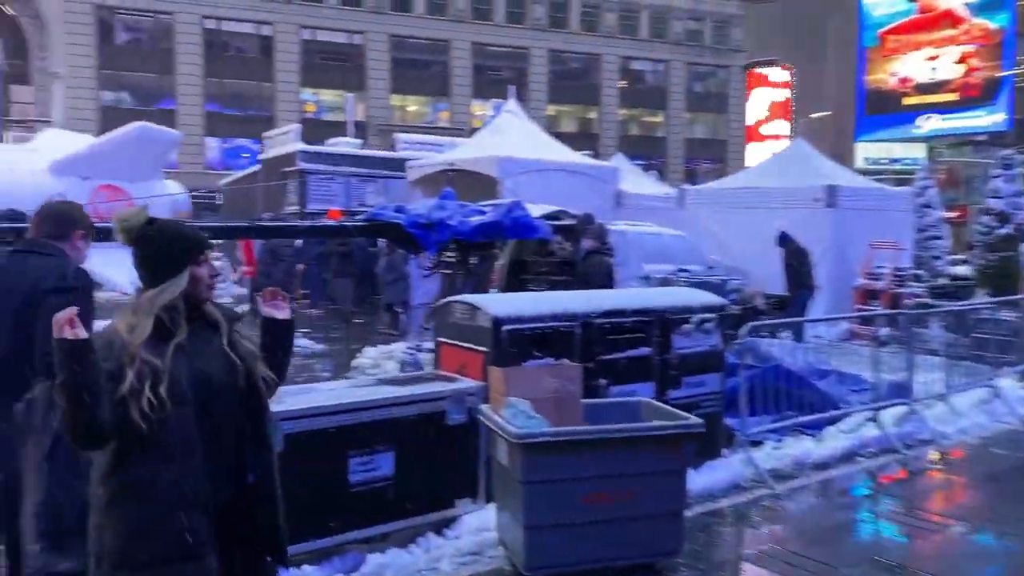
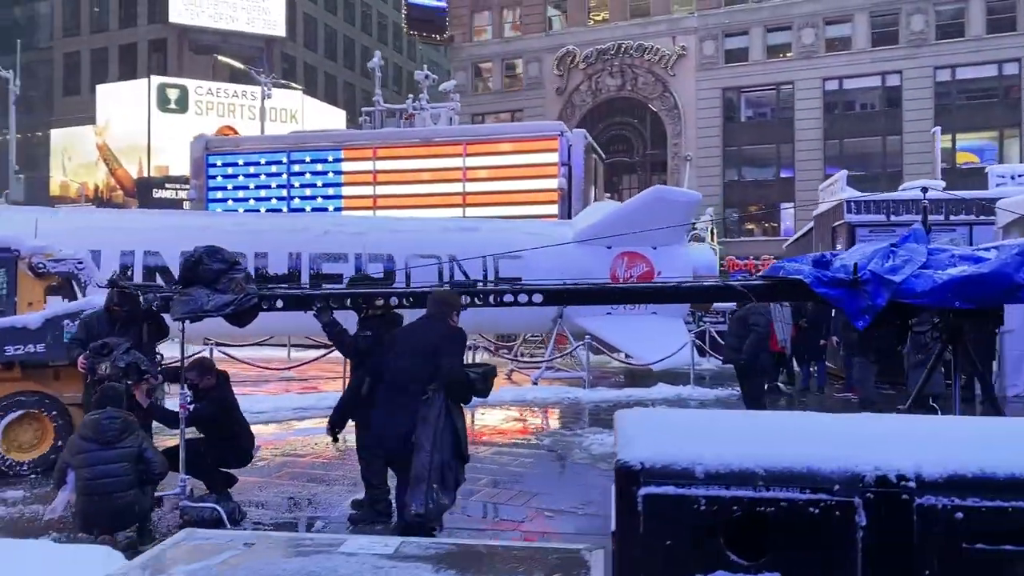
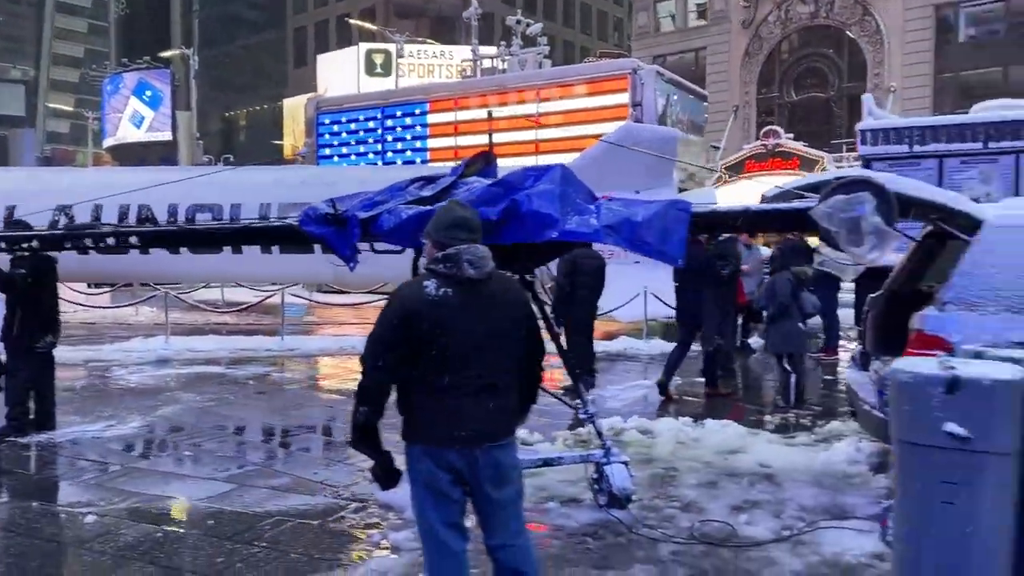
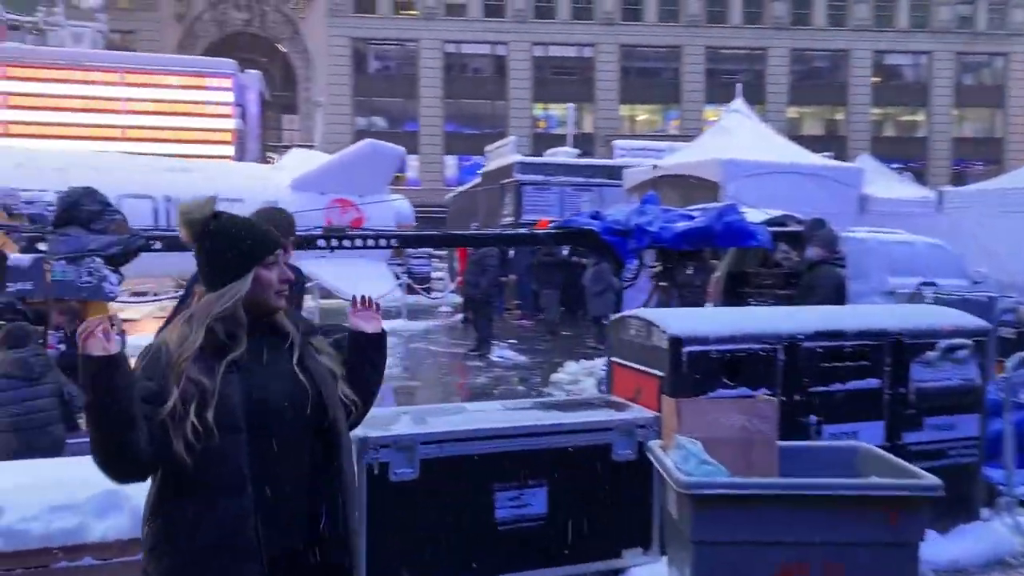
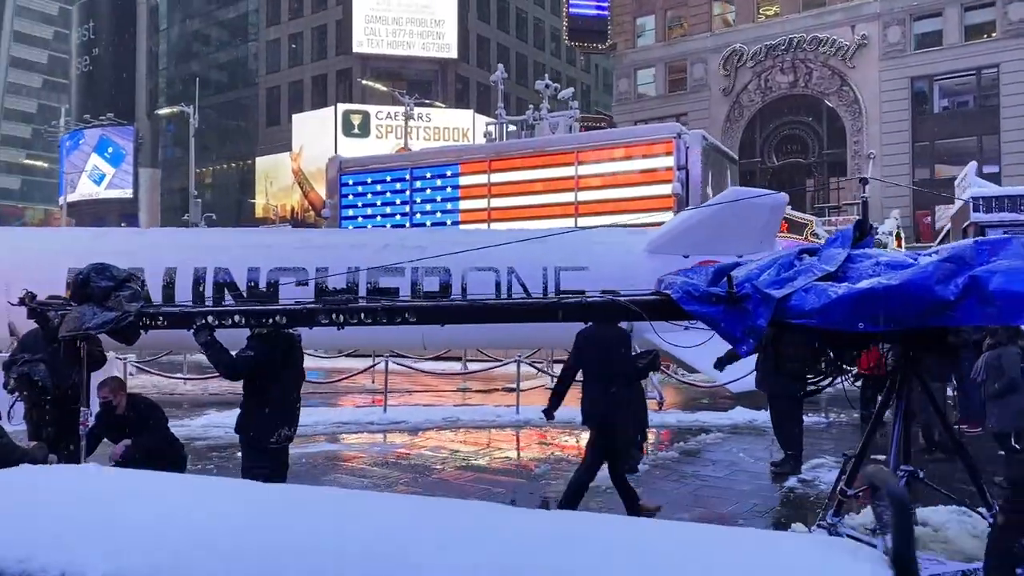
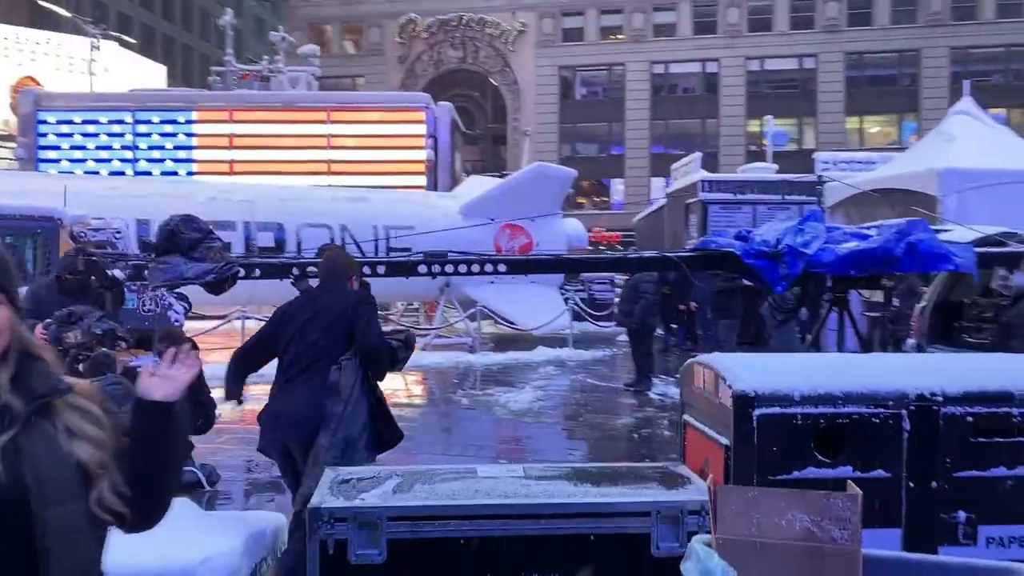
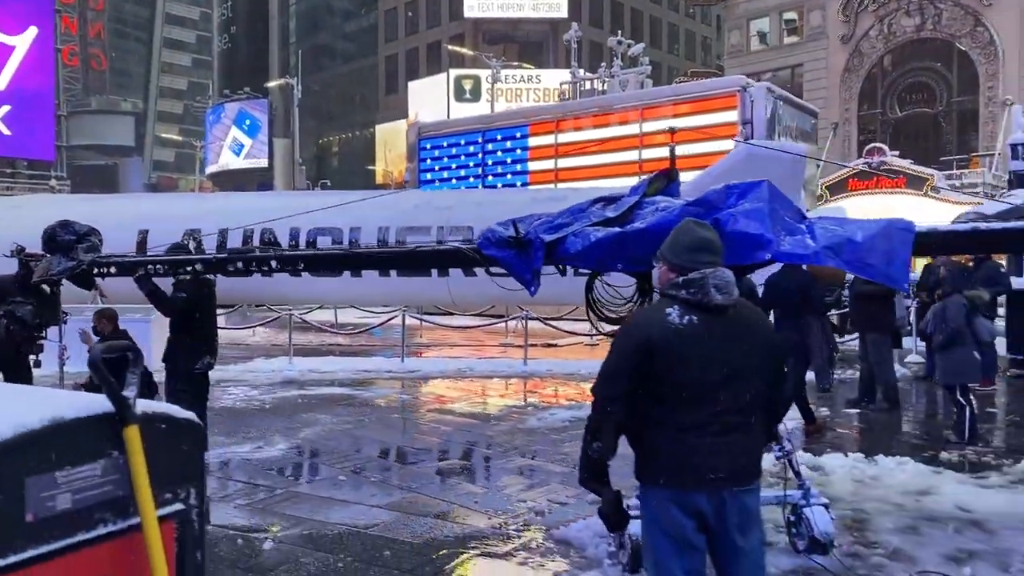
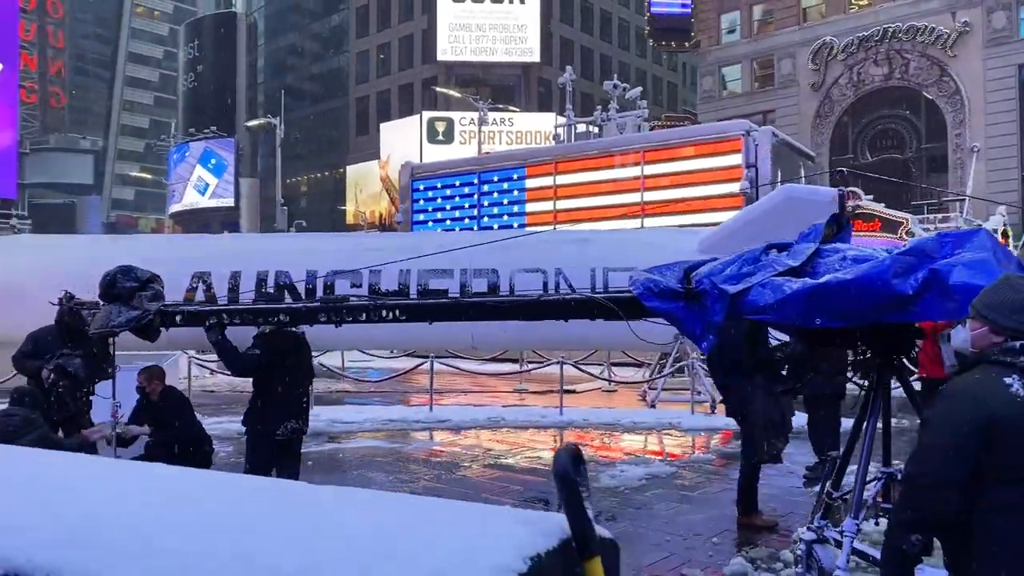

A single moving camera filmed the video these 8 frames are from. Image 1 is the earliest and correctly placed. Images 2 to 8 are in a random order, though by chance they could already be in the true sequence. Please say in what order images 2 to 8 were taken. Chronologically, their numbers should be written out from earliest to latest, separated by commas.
4, 6, 2, 5, 8, 7, 3
